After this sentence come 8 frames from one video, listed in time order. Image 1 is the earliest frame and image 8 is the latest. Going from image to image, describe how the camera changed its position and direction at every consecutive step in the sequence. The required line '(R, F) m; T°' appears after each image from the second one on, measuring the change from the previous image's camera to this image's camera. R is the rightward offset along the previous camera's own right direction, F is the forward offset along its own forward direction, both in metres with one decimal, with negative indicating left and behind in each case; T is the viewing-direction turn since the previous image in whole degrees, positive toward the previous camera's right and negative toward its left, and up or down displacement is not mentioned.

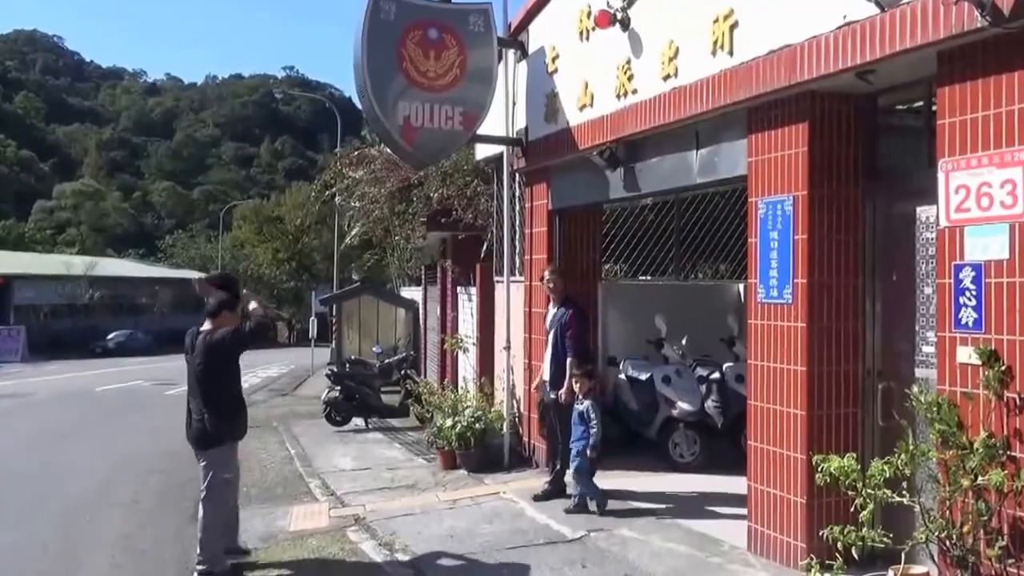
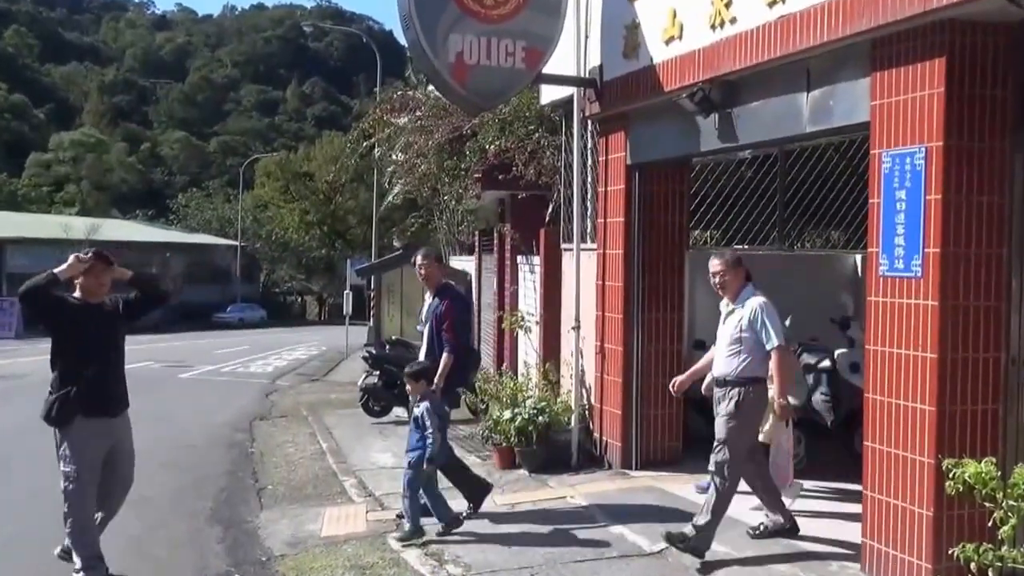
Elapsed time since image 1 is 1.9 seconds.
(-0.2, +1.7) m; -2°
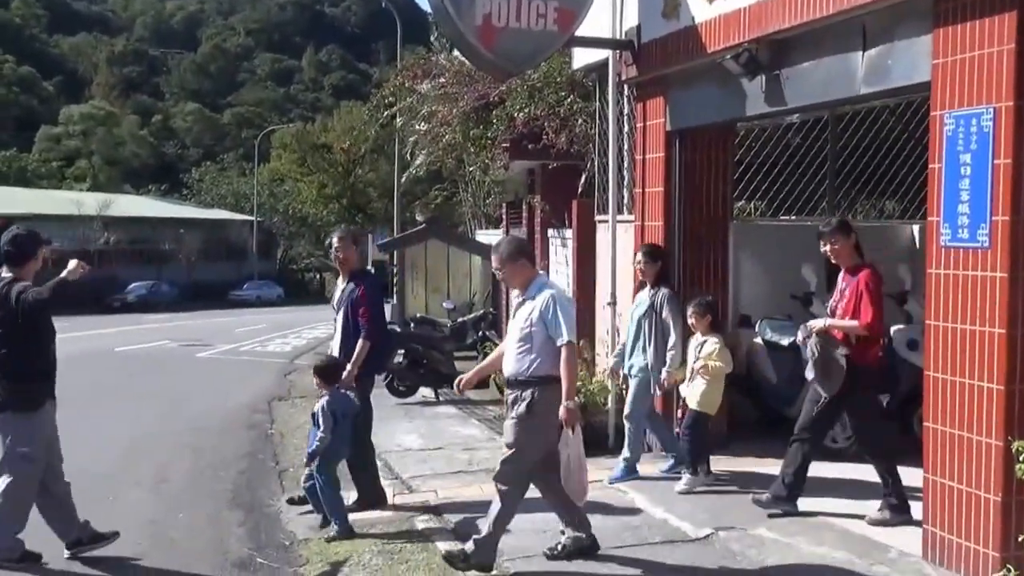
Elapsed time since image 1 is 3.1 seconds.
(-0.1, +0.5) m; -1°
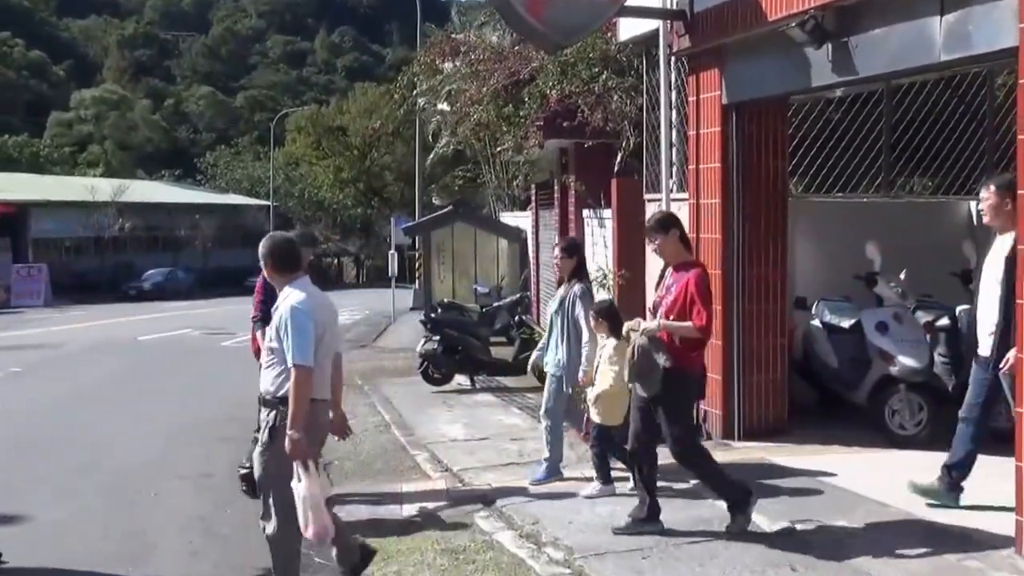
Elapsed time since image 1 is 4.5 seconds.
(-0.3, +0.4) m; 0°
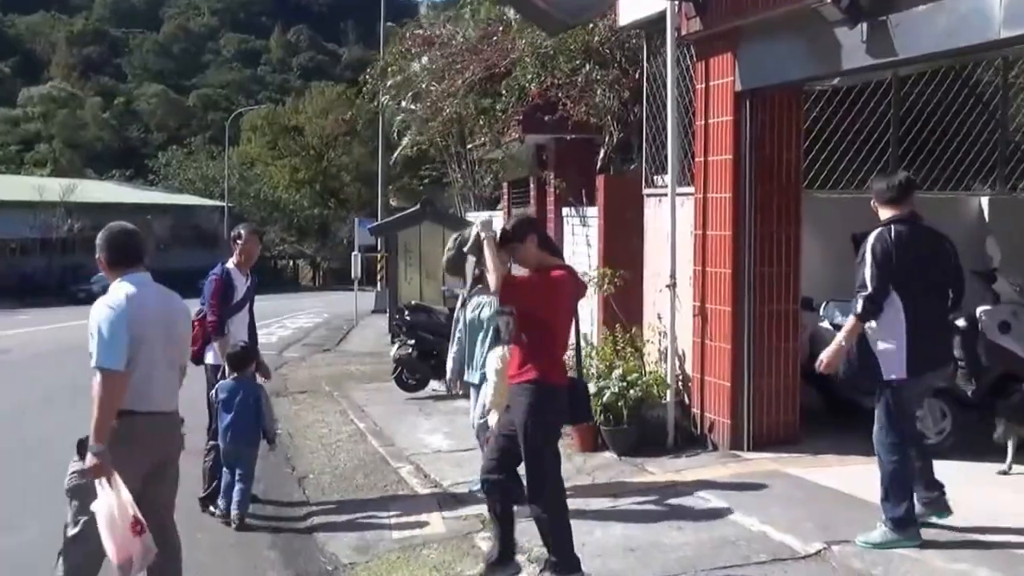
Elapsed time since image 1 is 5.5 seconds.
(-0.3, +0.6) m; +2°
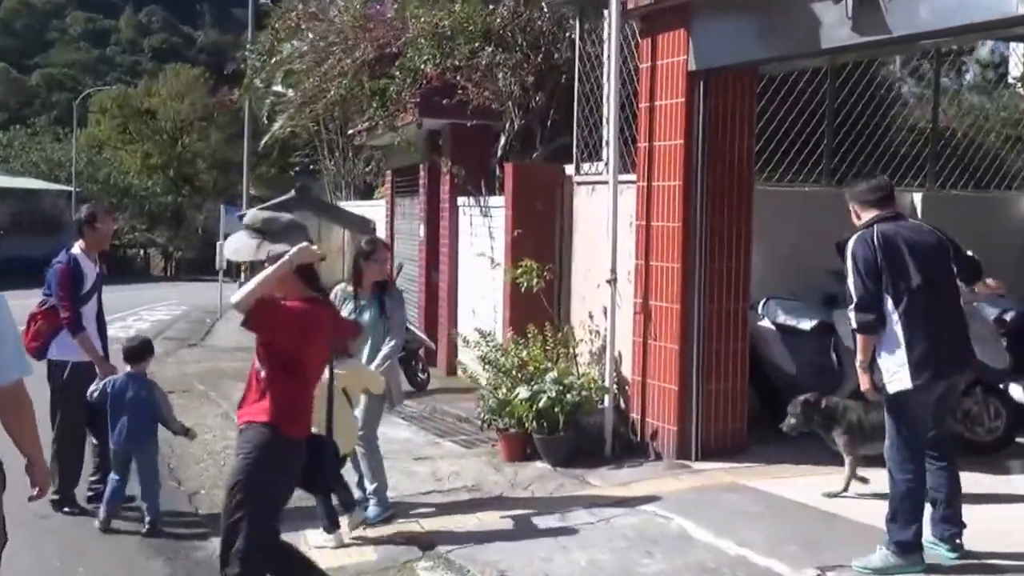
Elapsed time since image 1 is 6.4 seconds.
(-0.5, +0.8) m; +7°
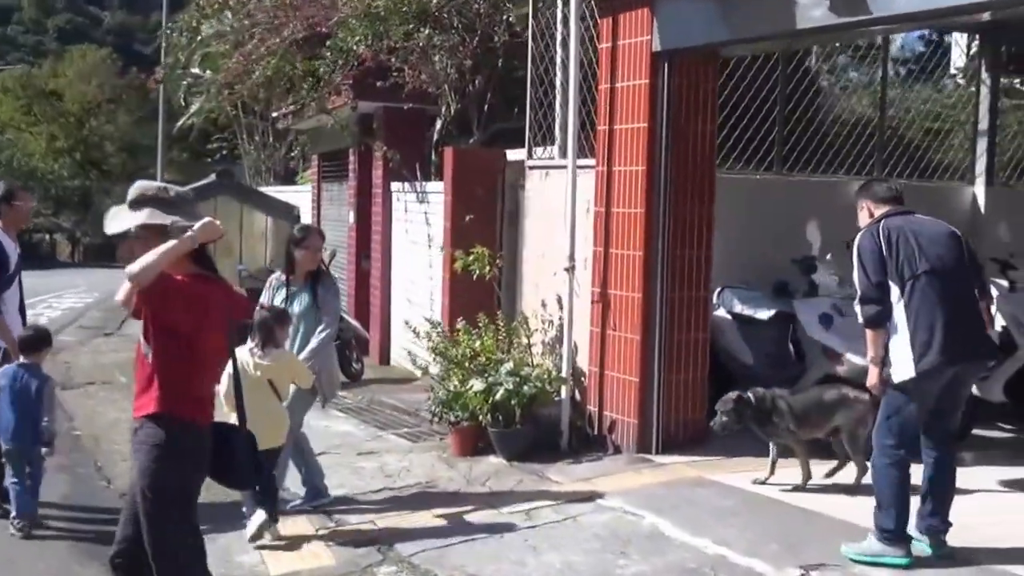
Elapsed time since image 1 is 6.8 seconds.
(-0.3, +0.3) m; +4°
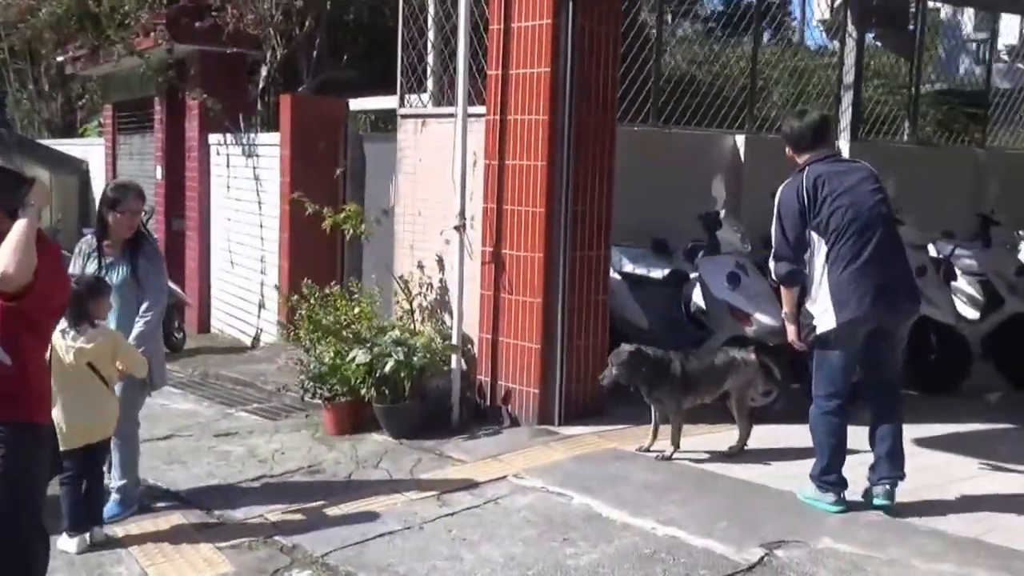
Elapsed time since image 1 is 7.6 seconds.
(-0.6, +0.7) m; +11°
